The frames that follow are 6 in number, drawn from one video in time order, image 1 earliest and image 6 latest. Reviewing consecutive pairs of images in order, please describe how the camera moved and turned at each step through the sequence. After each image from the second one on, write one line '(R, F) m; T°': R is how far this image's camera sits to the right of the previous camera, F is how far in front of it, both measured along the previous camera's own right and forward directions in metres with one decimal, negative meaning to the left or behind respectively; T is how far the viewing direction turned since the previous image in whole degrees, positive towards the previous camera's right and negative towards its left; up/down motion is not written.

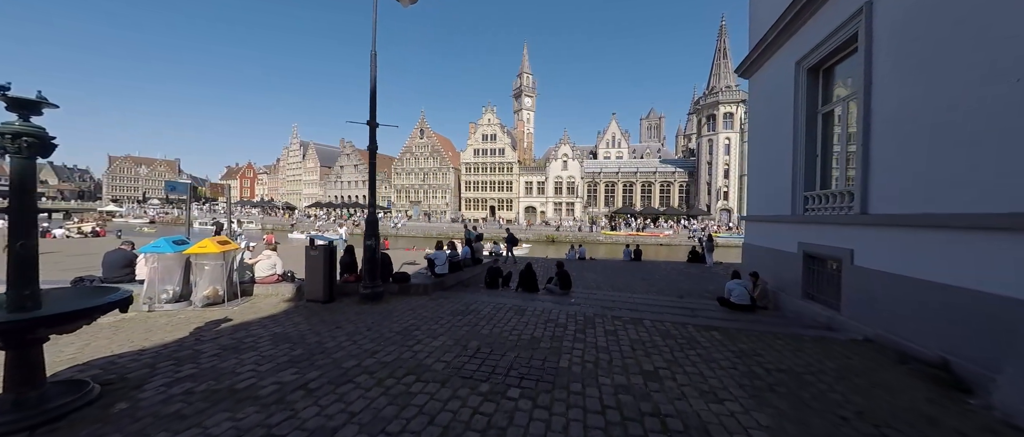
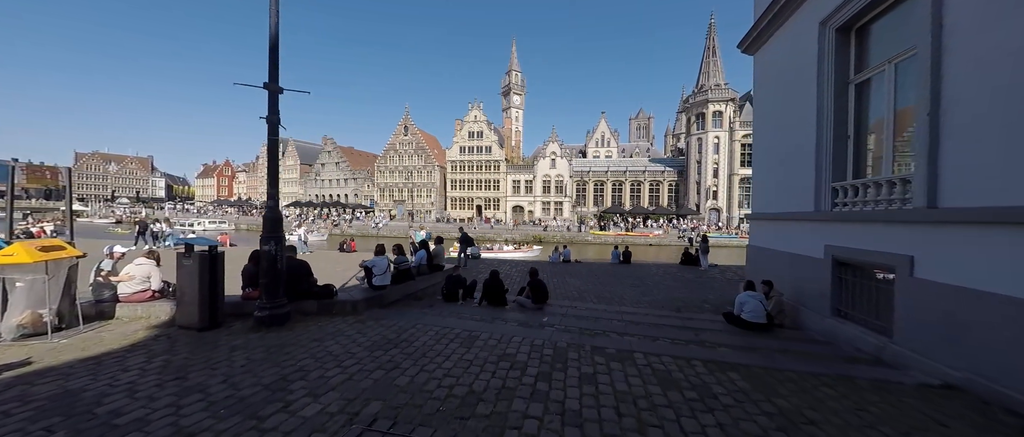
(+0.6, +1.6) m; +2°
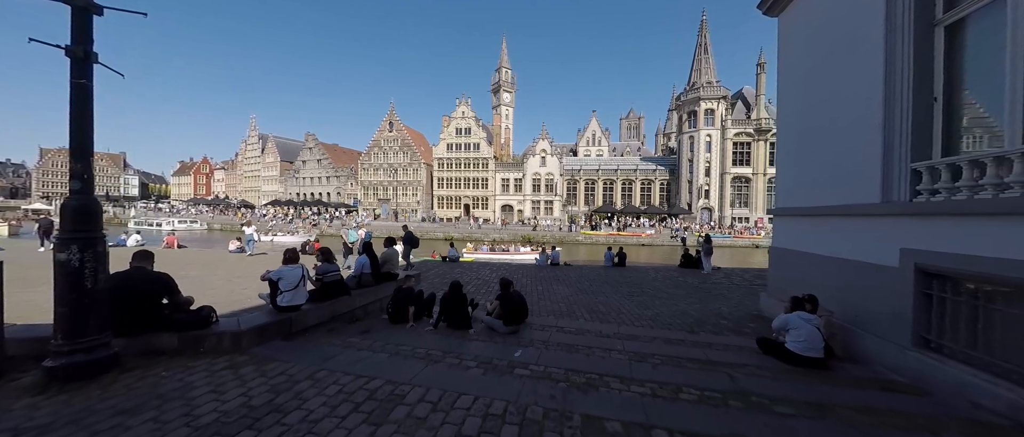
(+0.4, +1.7) m; +2°
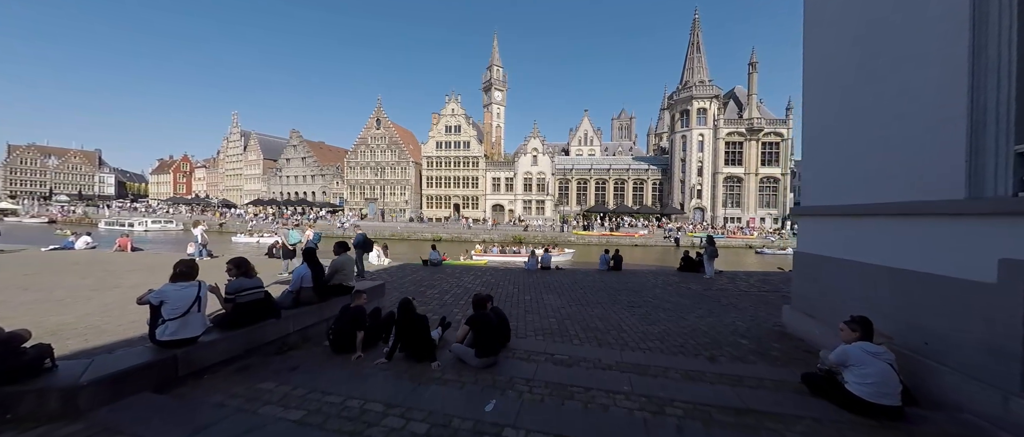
(+0.2, +1.2) m; +1°
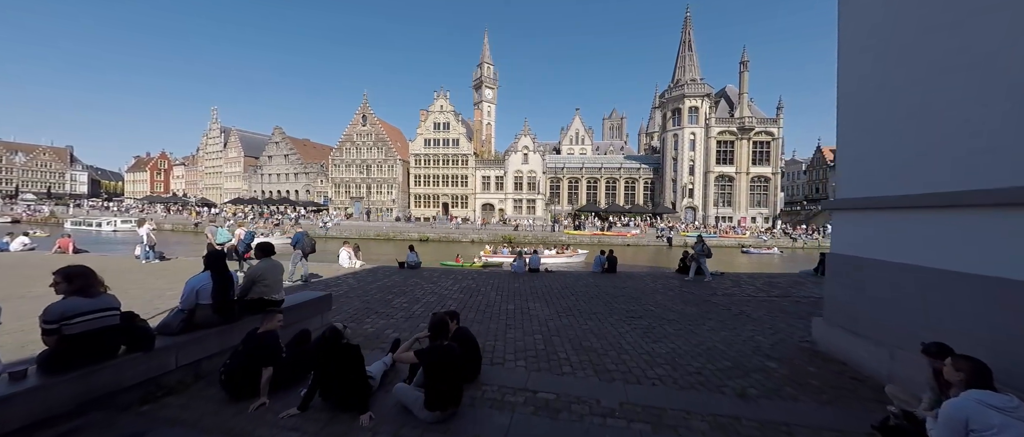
(+0.2, +1.2) m; +1°
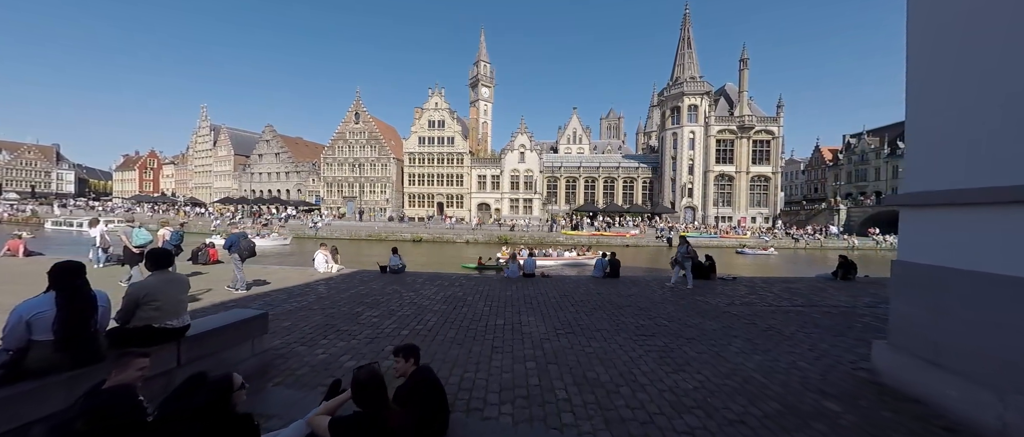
(+0.1, +1.1) m; 0°
